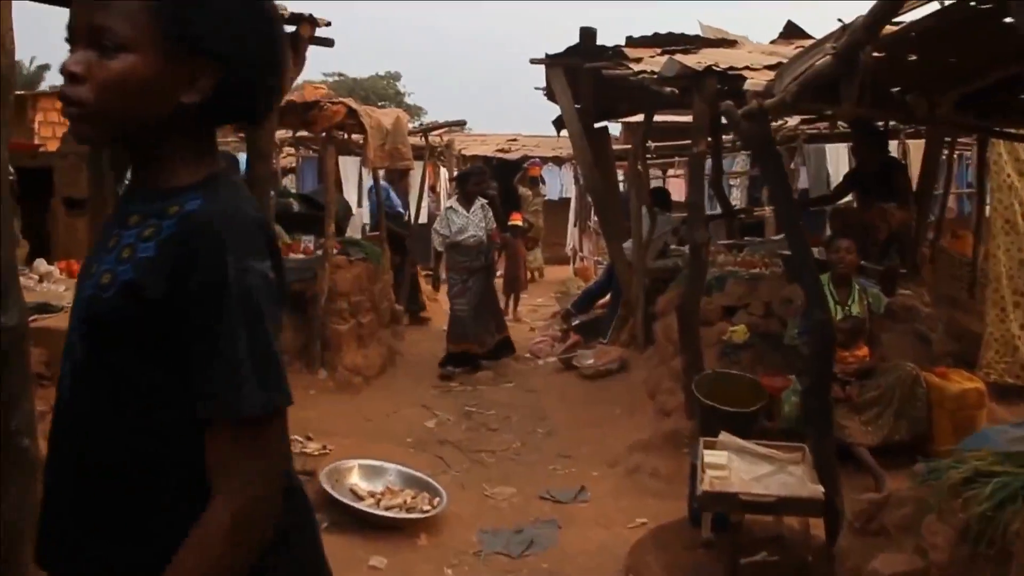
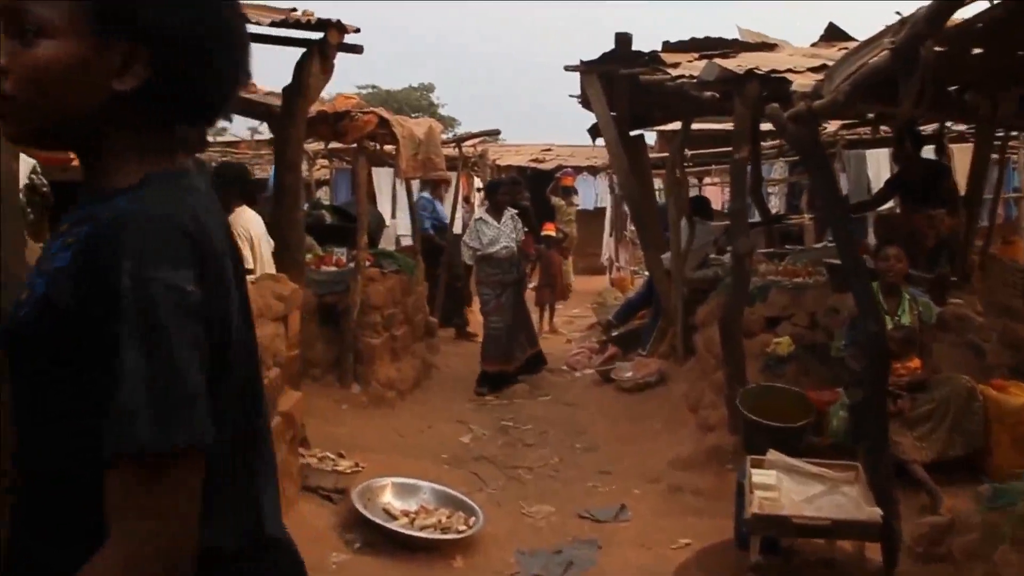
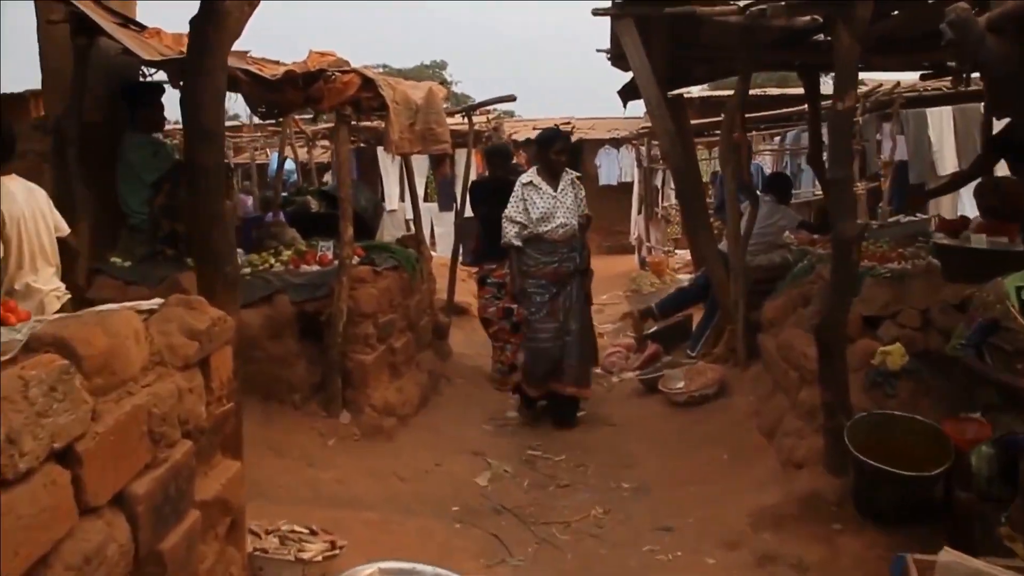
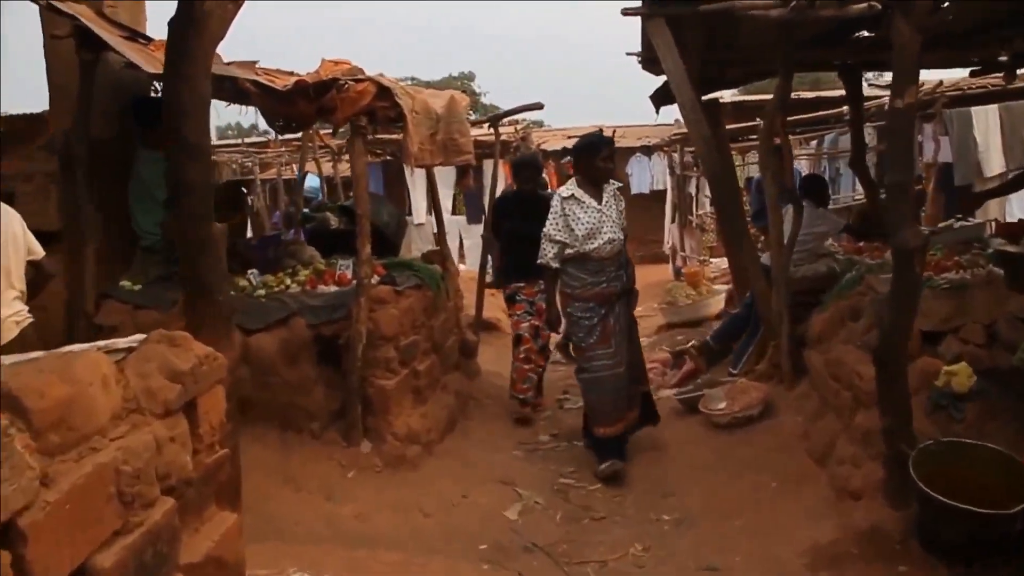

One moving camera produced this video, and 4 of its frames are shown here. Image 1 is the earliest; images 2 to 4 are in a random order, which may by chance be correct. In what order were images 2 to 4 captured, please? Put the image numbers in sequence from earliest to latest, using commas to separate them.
2, 3, 4
